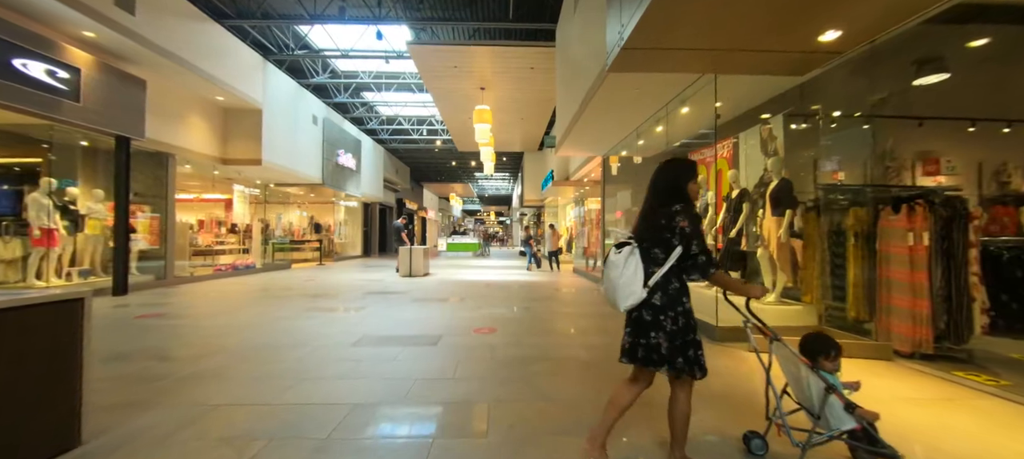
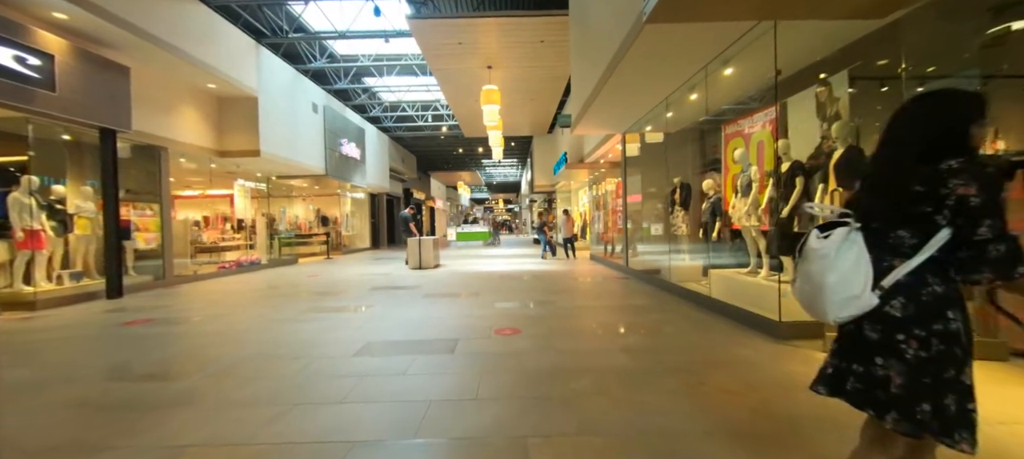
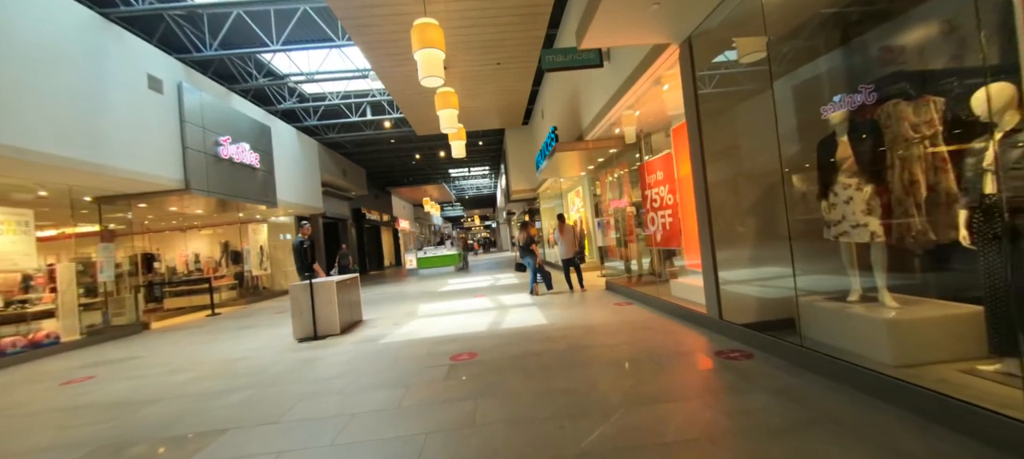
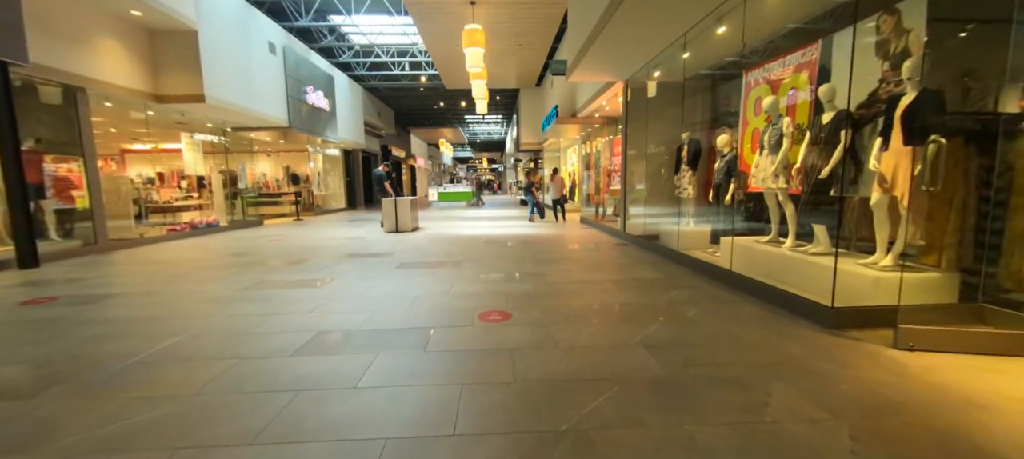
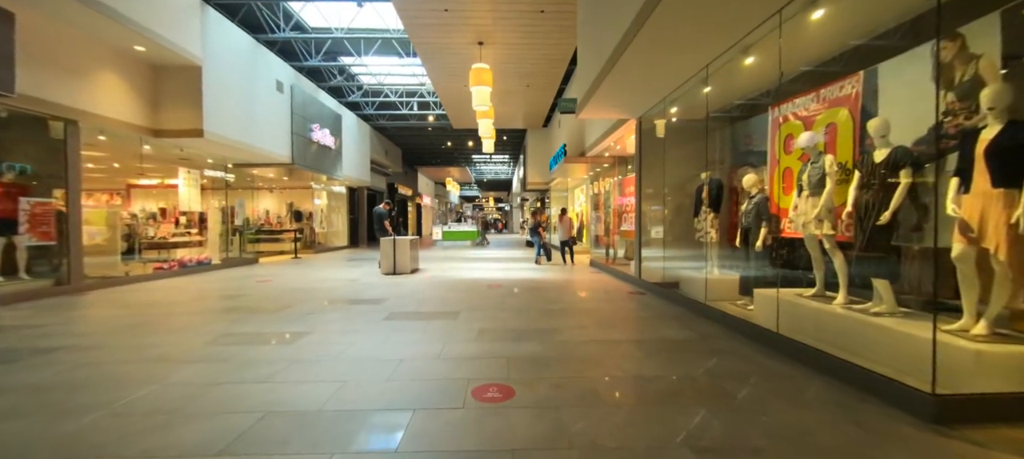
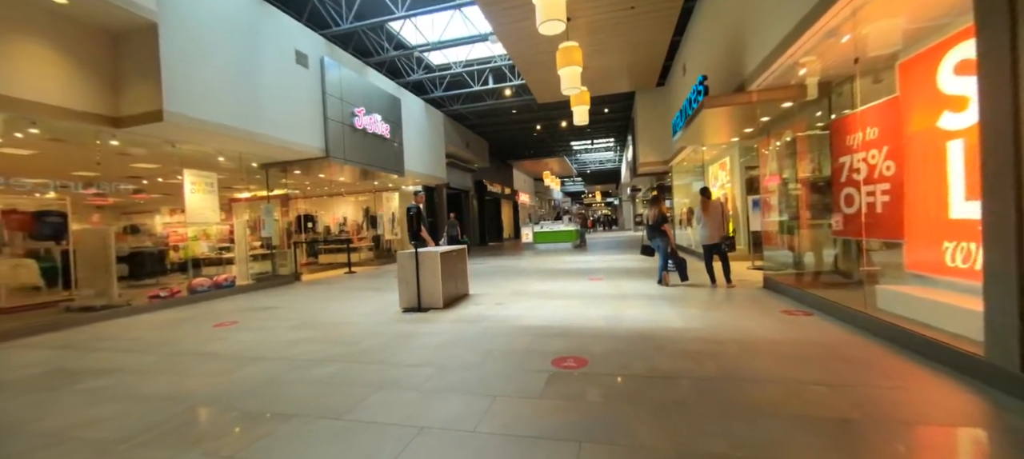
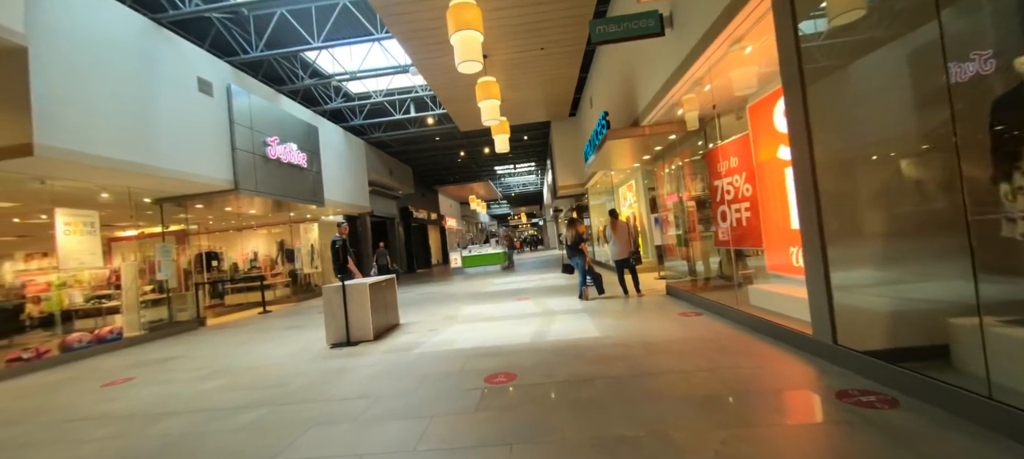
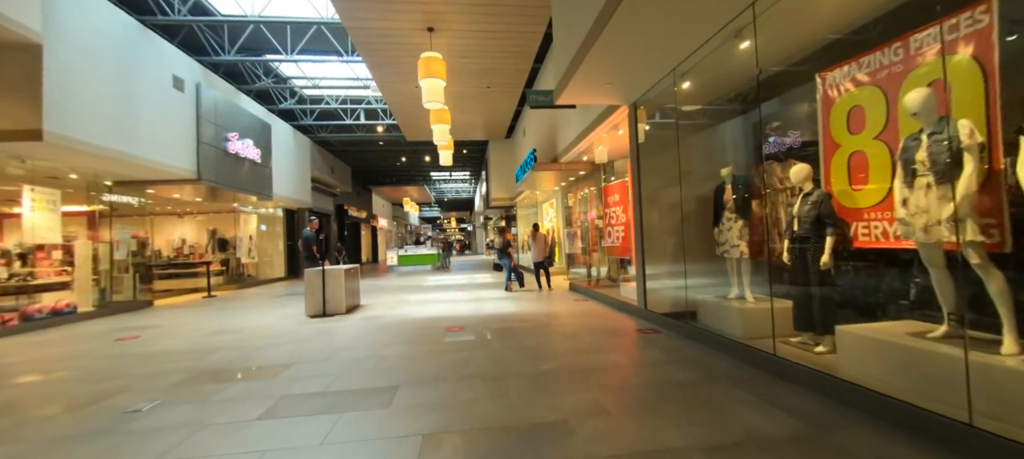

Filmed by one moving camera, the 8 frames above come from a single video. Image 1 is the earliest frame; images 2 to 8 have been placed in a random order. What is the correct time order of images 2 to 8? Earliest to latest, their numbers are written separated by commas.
2, 4, 5, 8, 3, 7, 6
